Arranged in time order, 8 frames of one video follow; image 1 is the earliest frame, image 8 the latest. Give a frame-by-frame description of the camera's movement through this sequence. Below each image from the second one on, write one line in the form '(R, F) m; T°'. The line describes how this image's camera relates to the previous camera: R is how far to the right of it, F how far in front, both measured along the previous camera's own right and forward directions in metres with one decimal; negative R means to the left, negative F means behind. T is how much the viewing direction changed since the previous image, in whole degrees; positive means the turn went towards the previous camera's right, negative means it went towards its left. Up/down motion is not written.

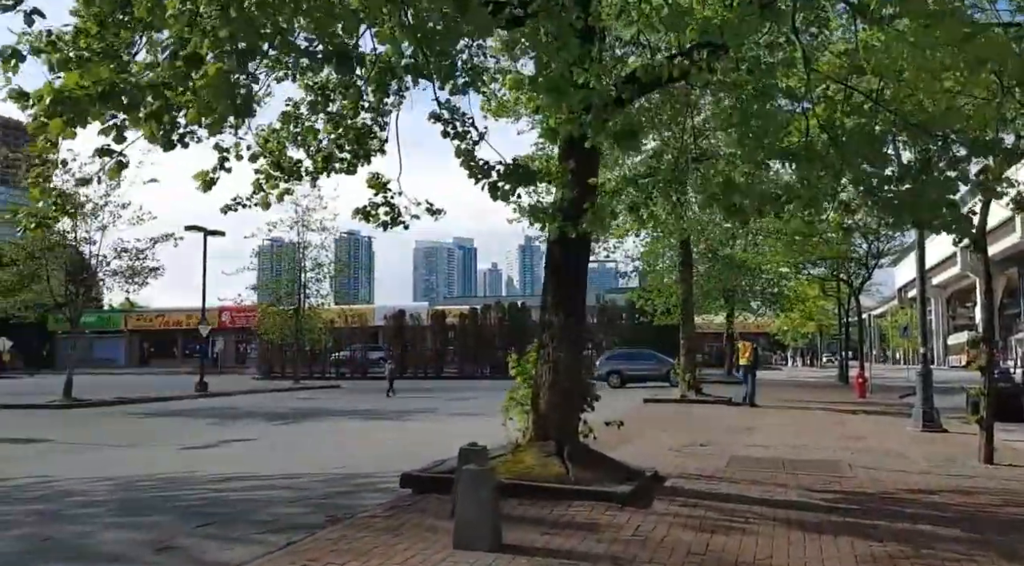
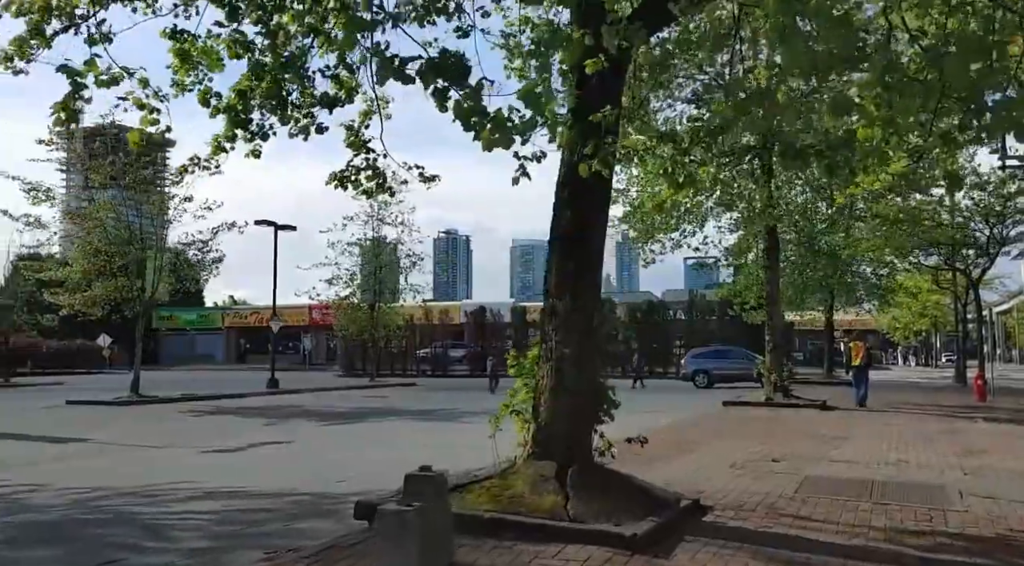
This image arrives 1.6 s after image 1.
(+0.8, +1.9) m; -6°
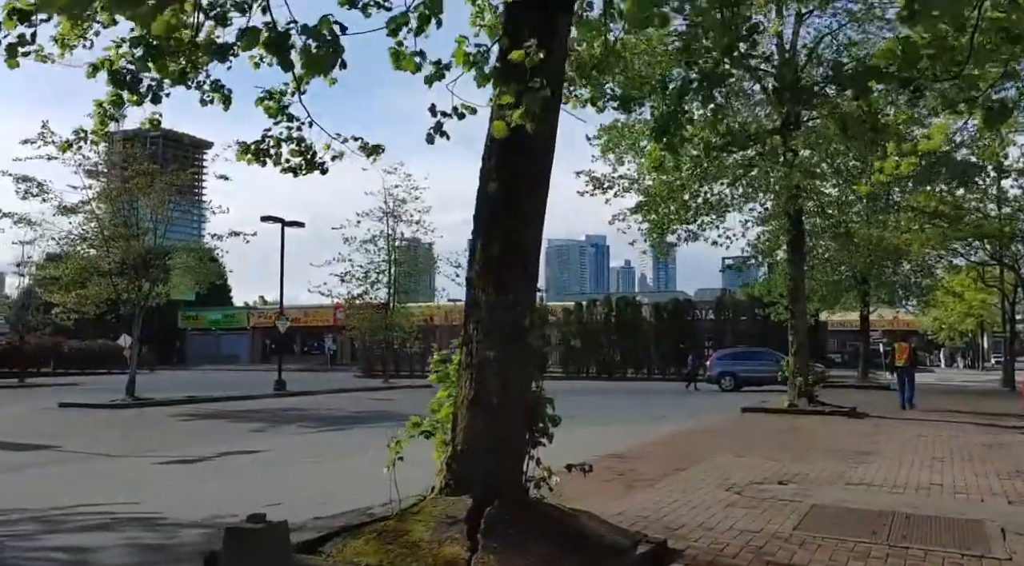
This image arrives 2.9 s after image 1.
(+0.7, +1.4) m; -2°
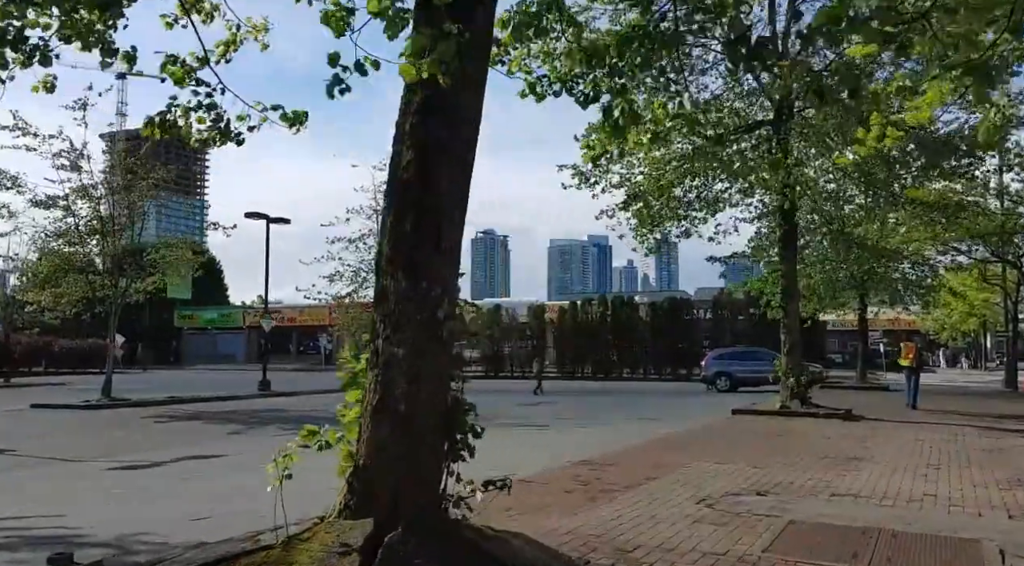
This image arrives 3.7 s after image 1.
(+0.4, +0.8) m; 0°
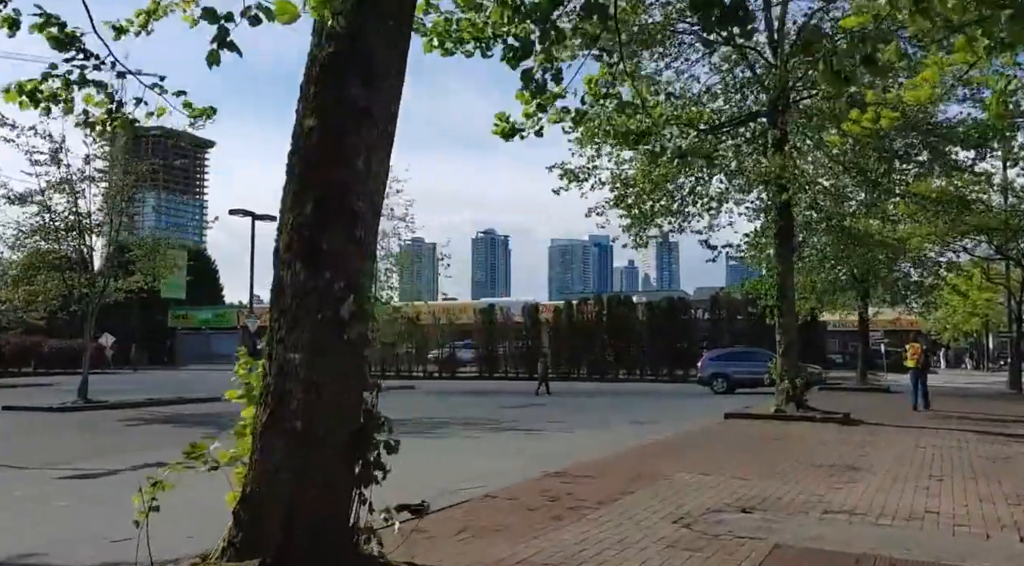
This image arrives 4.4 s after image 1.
(+0.3, +0.7) m; 0°
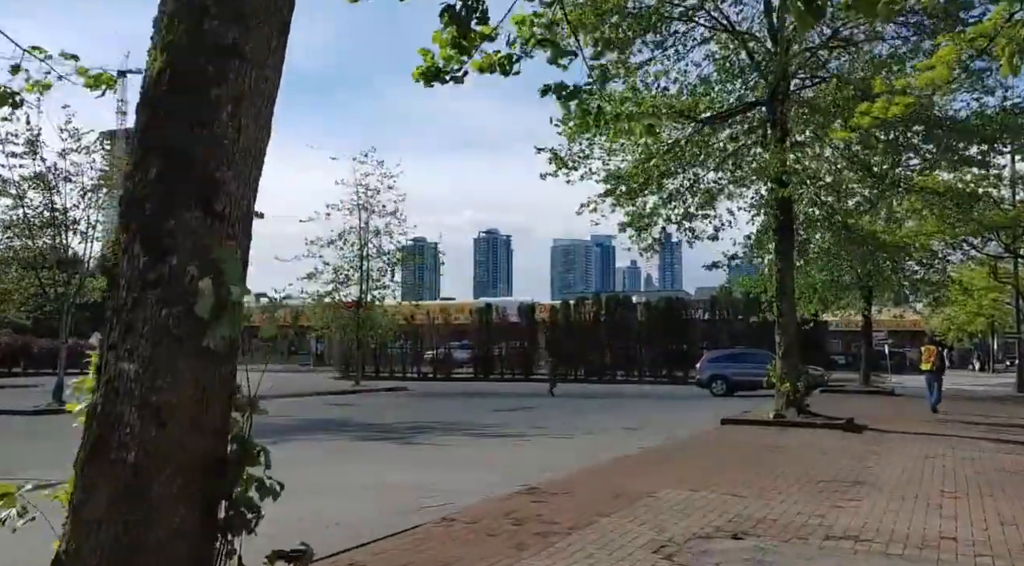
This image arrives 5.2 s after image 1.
(+0.3, +0.9) m; 0°
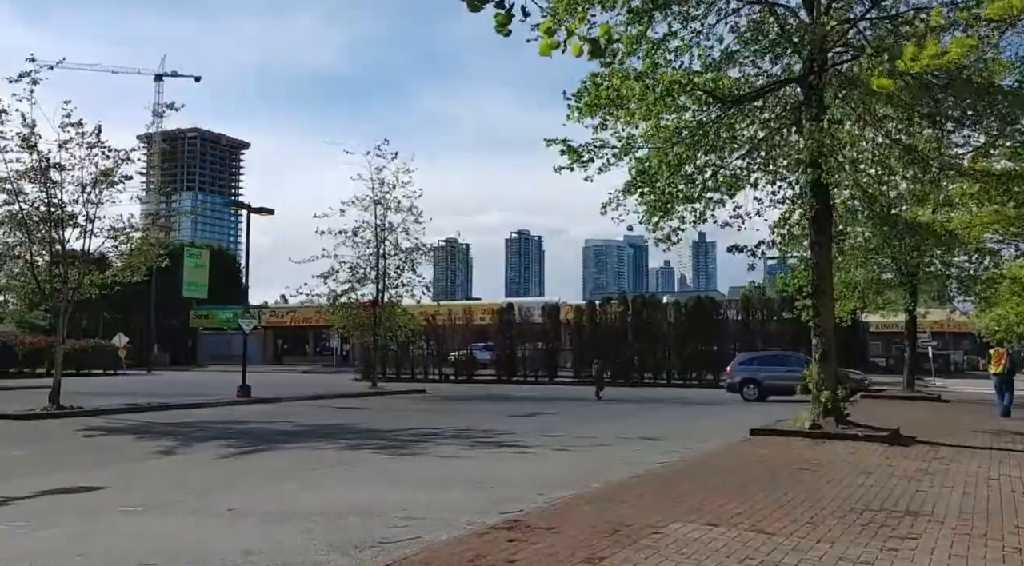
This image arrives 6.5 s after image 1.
(+0.4, +1.4) m; -2°
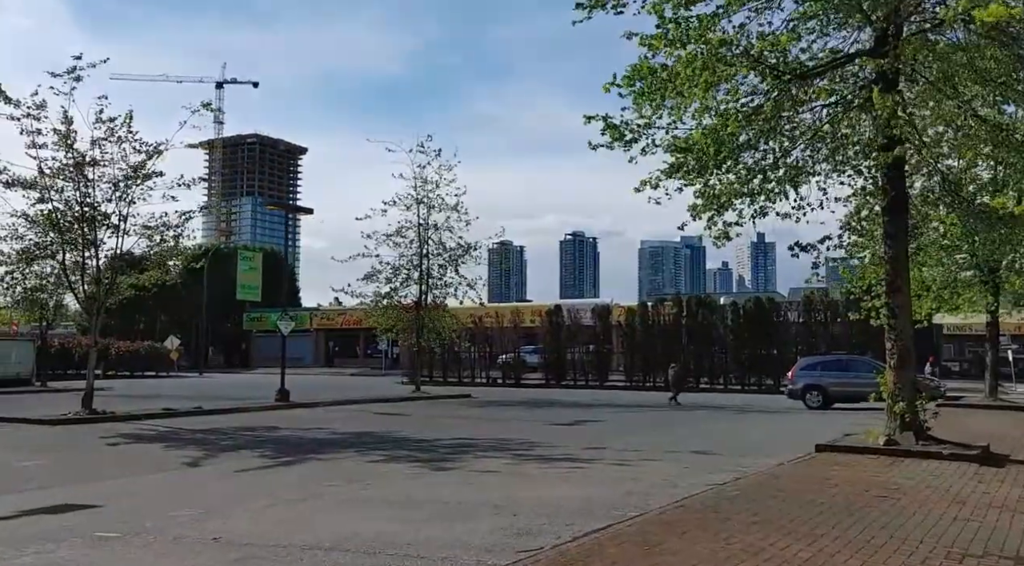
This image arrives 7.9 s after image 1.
(+0.3, +1.2) m; -4°
